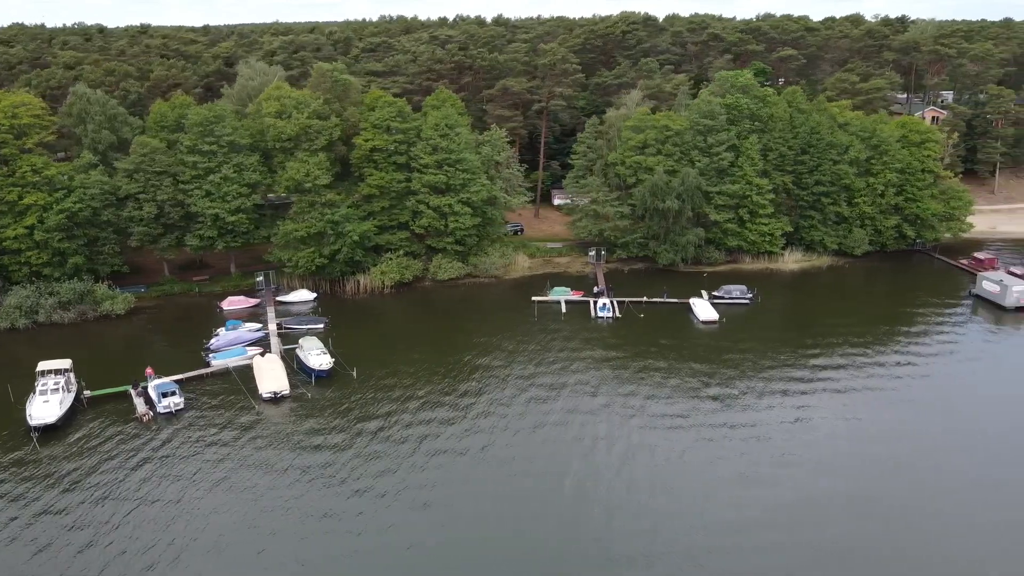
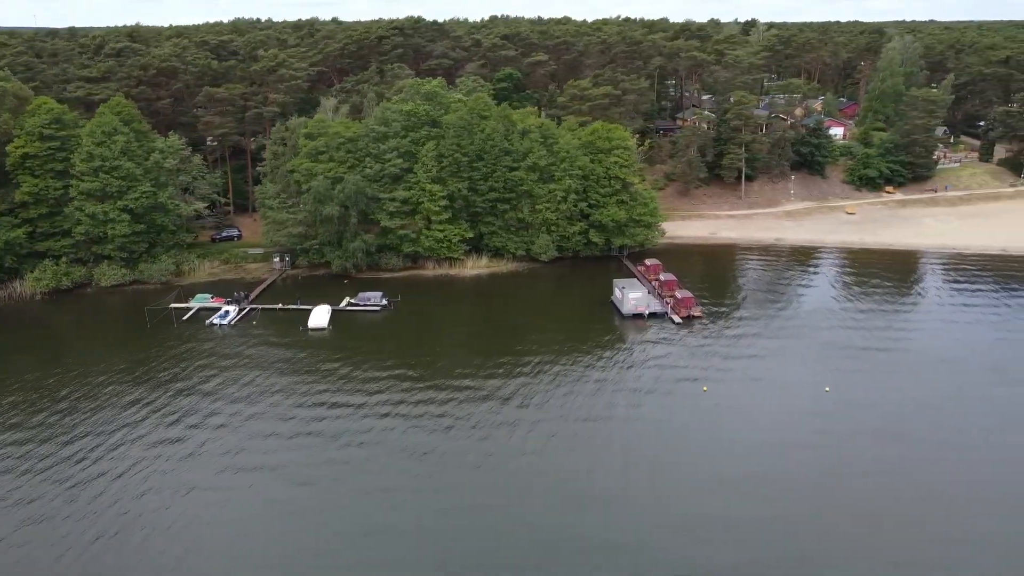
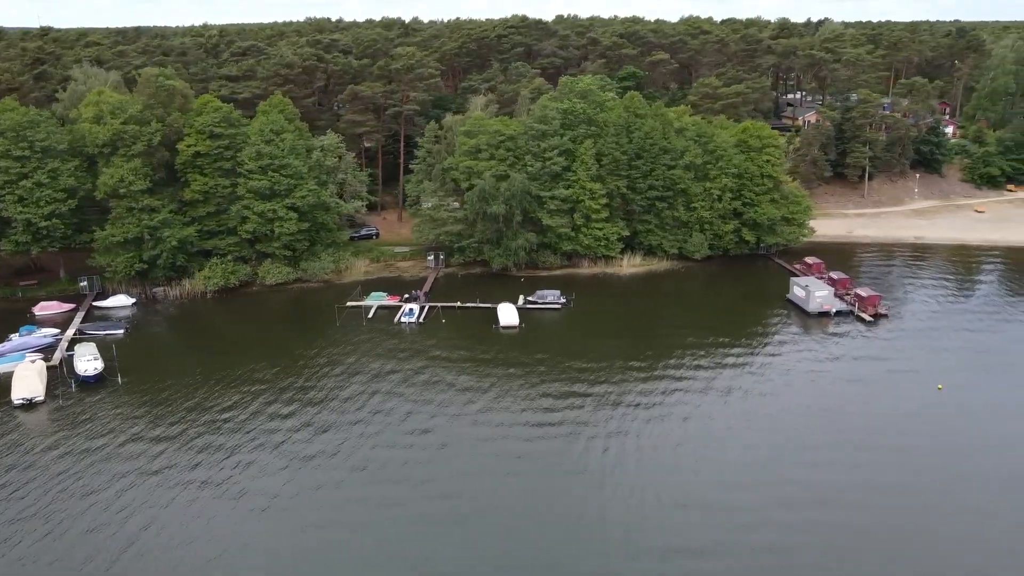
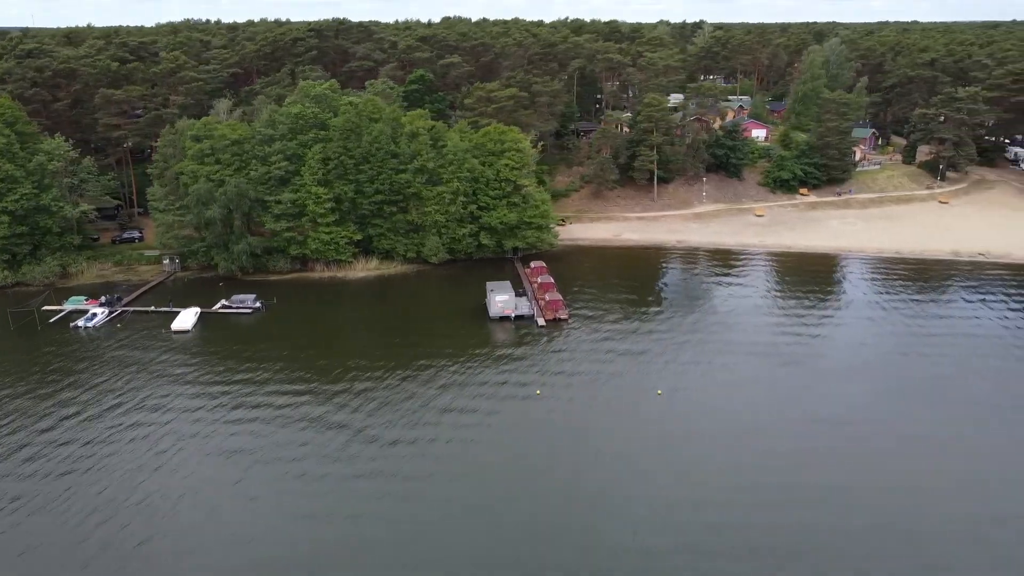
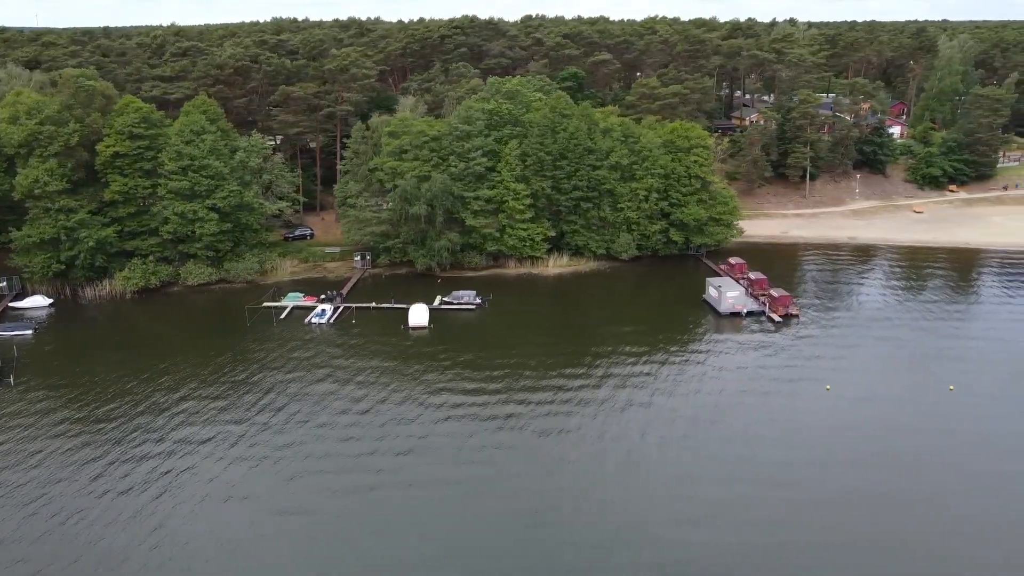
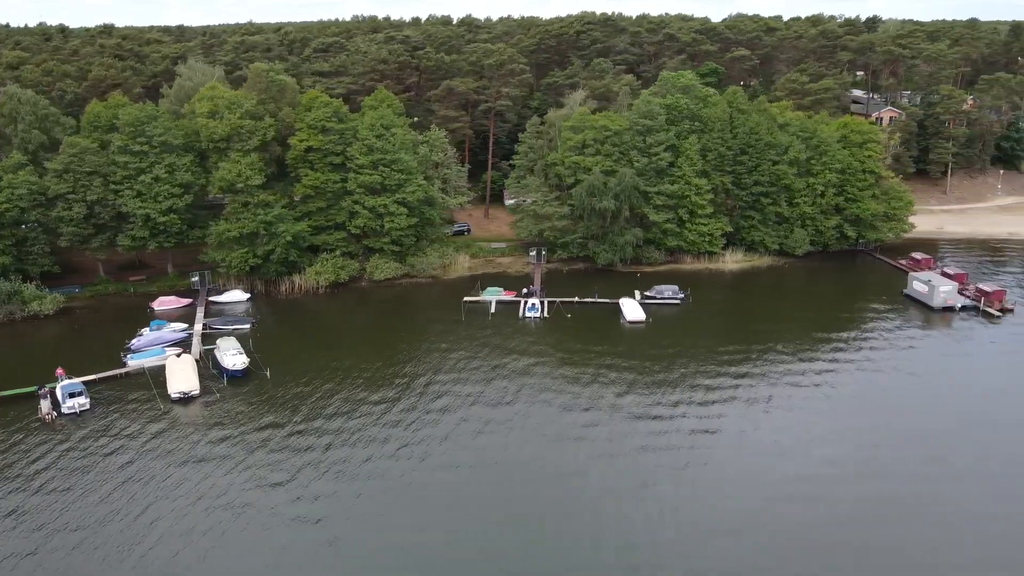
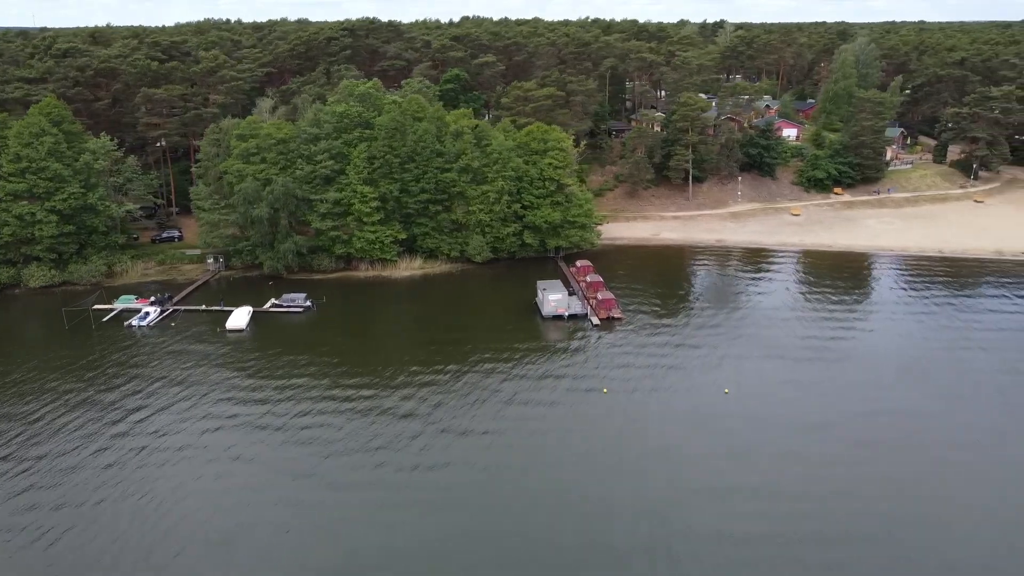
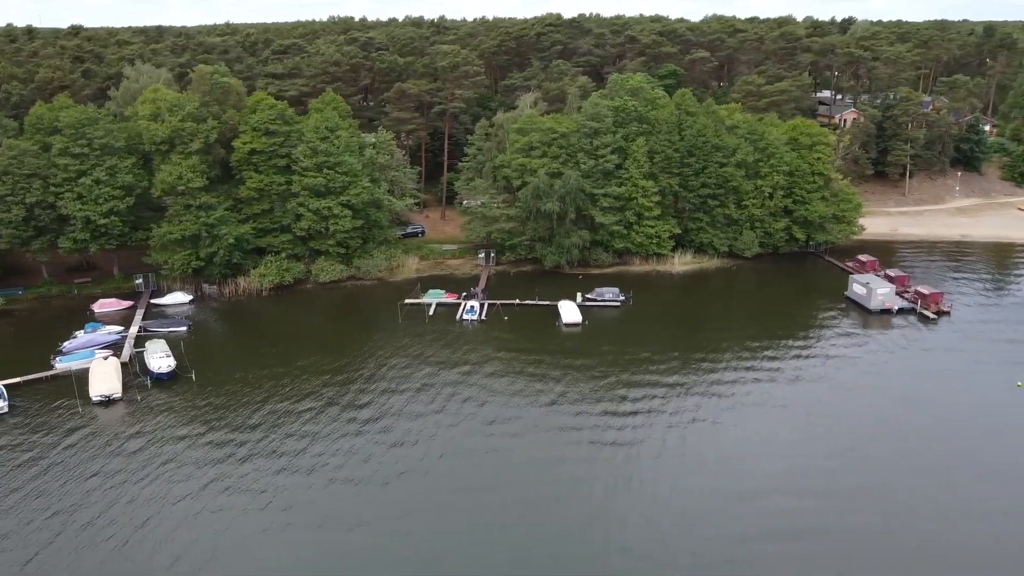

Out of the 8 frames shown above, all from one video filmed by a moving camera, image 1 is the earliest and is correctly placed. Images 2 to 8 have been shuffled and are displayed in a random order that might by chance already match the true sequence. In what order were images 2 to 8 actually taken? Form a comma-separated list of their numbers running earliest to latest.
6, 8, 3, 5, 2, 7, 4
